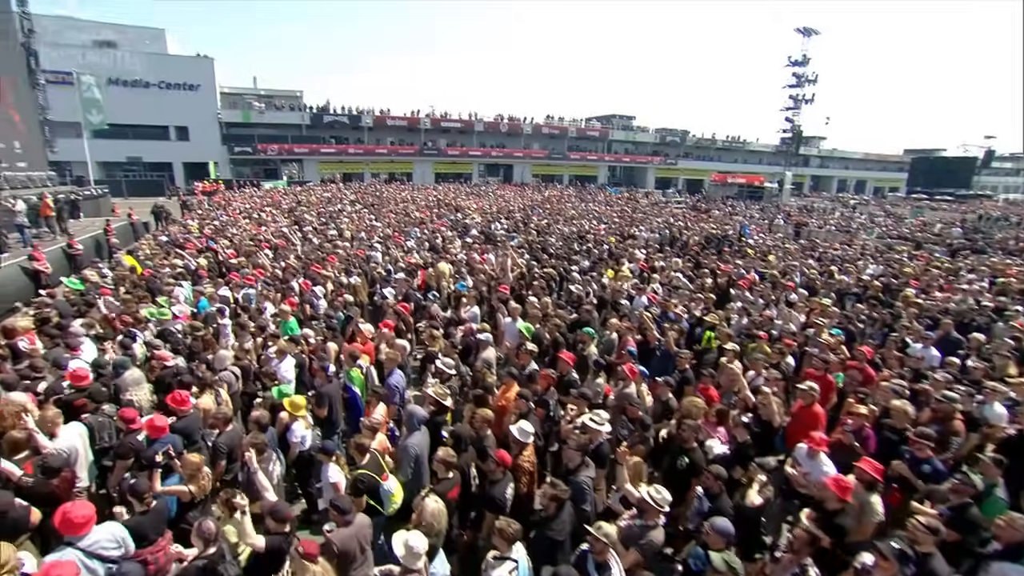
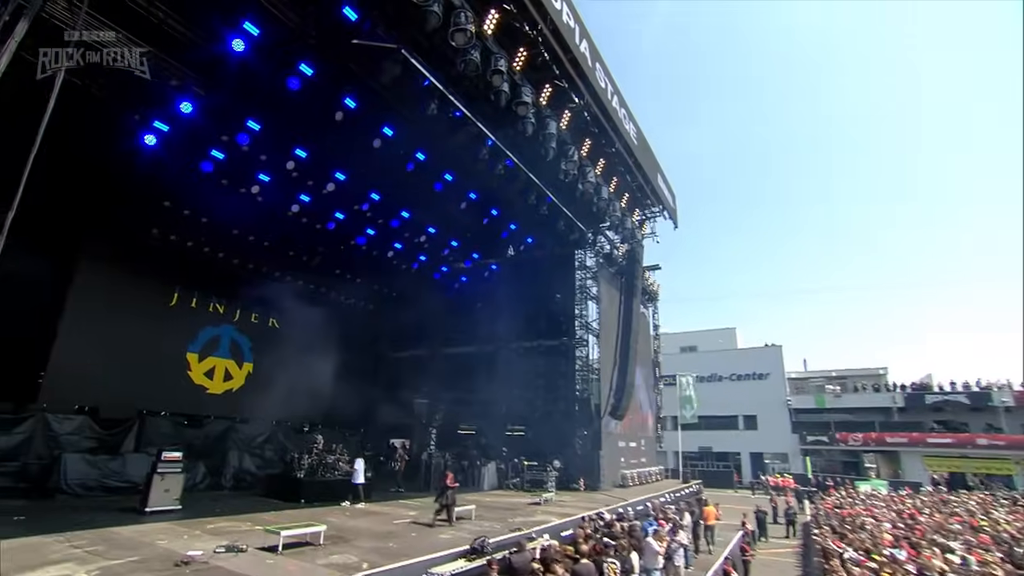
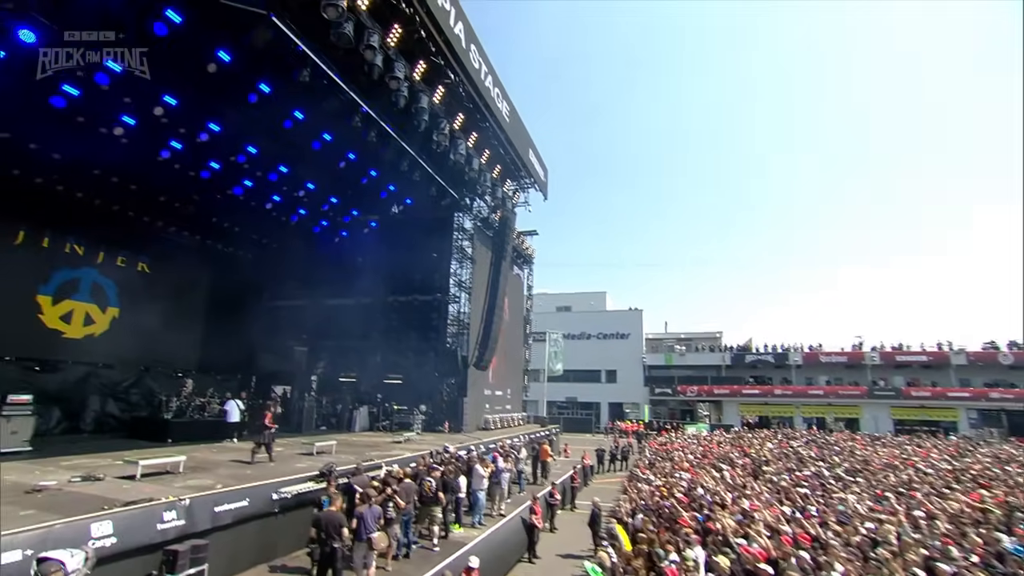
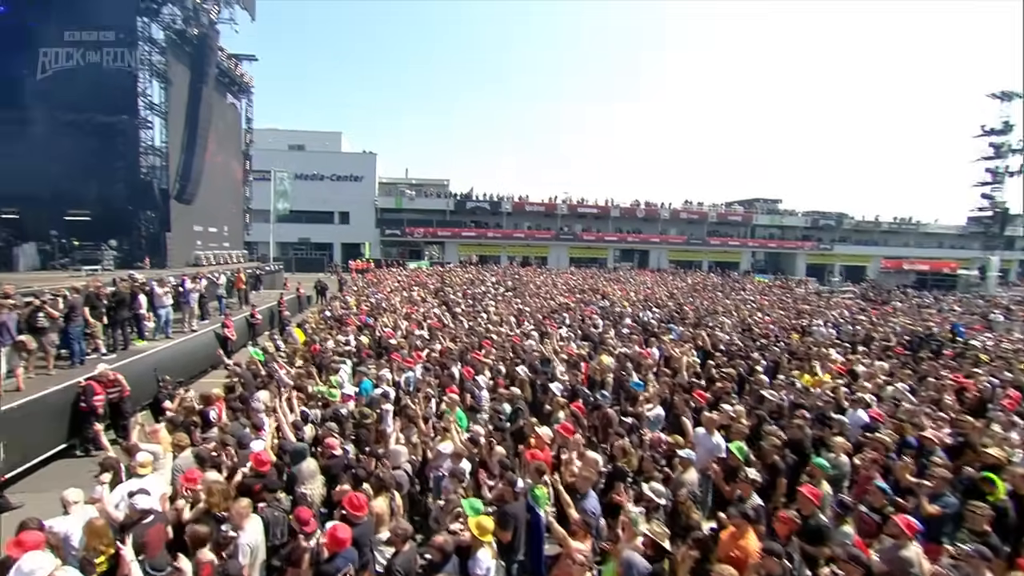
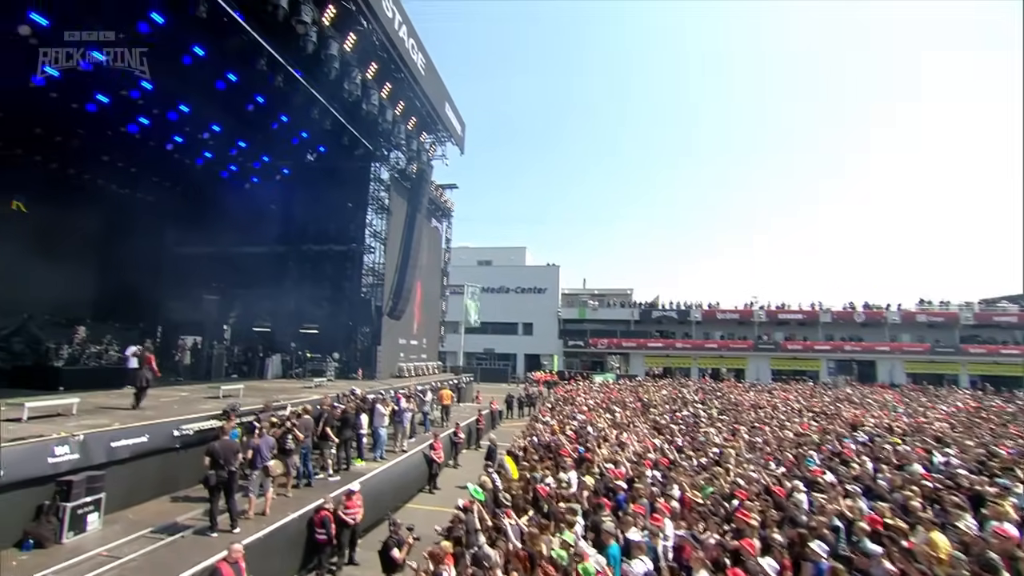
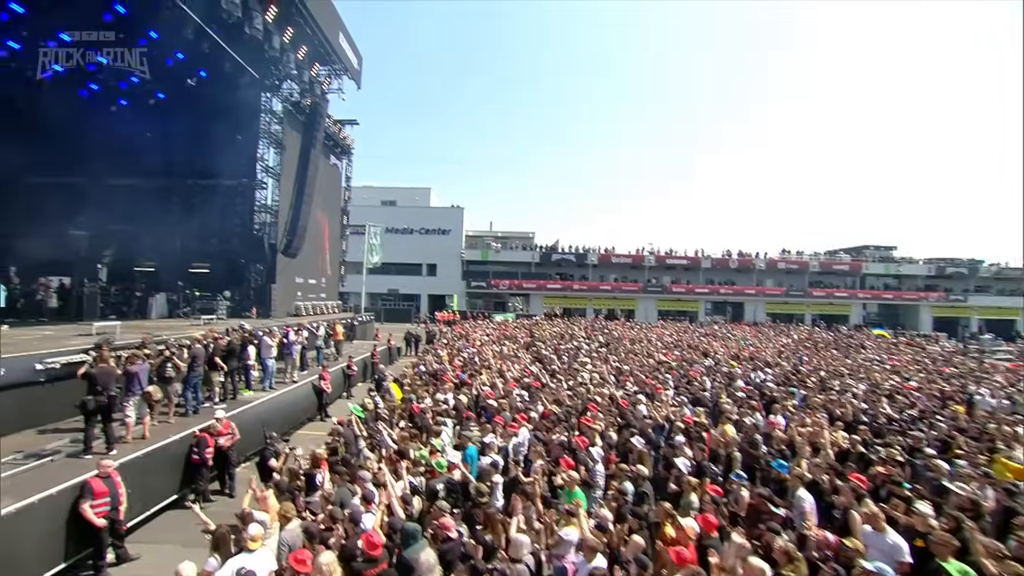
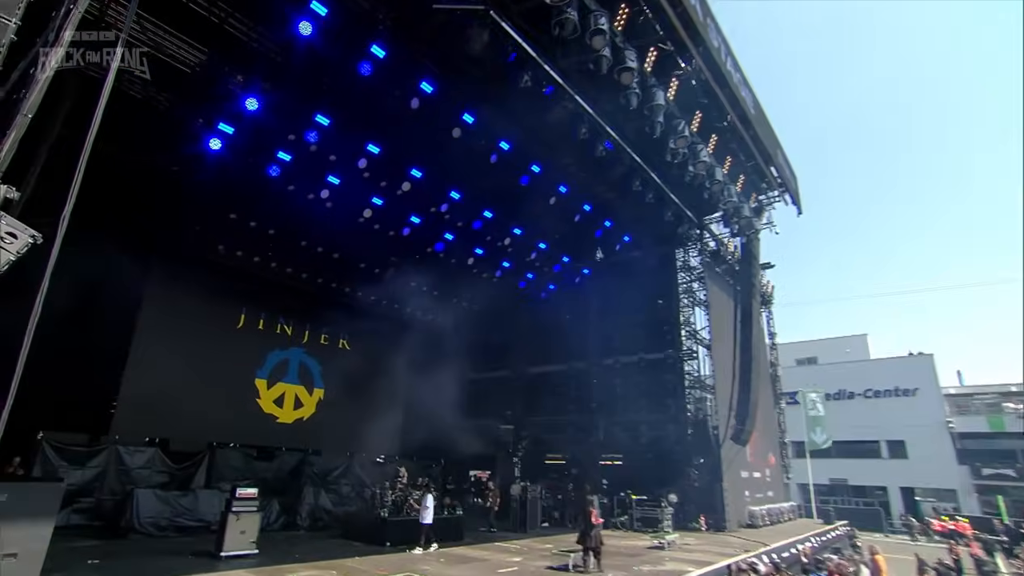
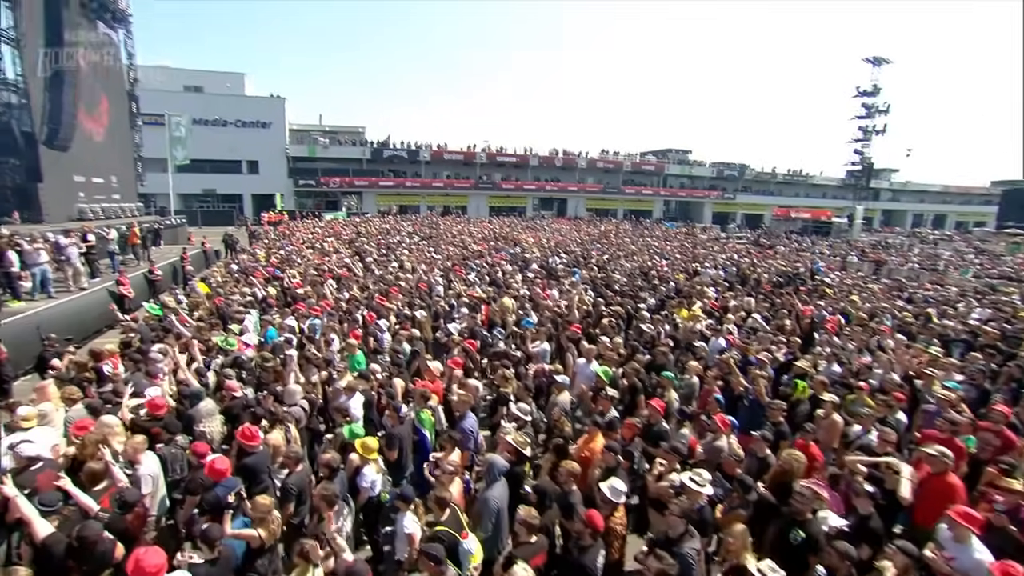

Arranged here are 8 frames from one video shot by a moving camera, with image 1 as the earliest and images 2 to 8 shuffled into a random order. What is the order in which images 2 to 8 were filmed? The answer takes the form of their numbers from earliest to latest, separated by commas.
8, 4, 6, 5, 3, 2, 7
